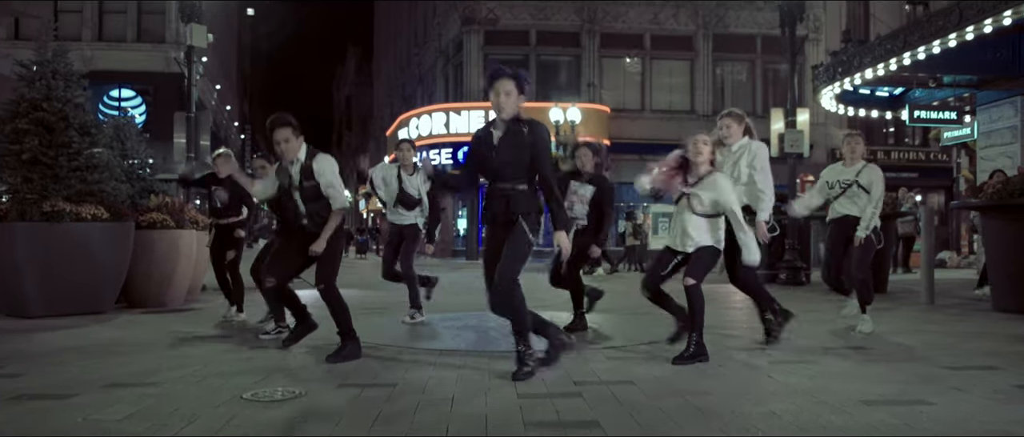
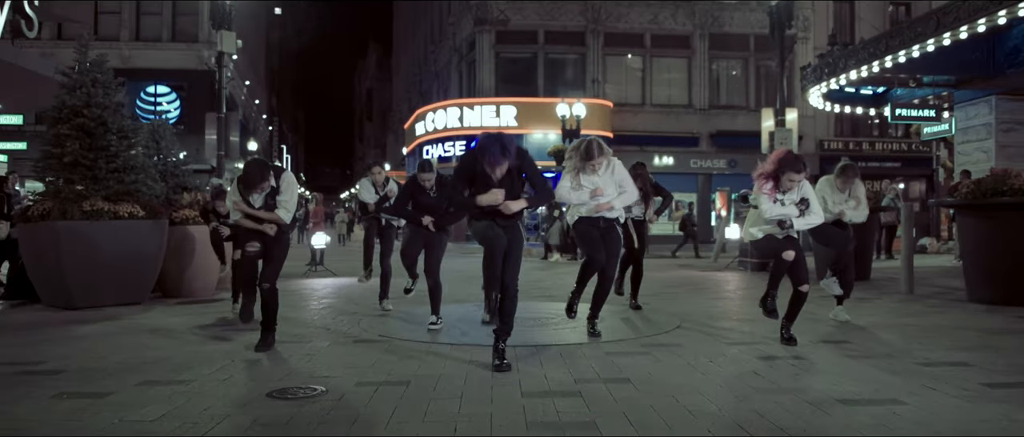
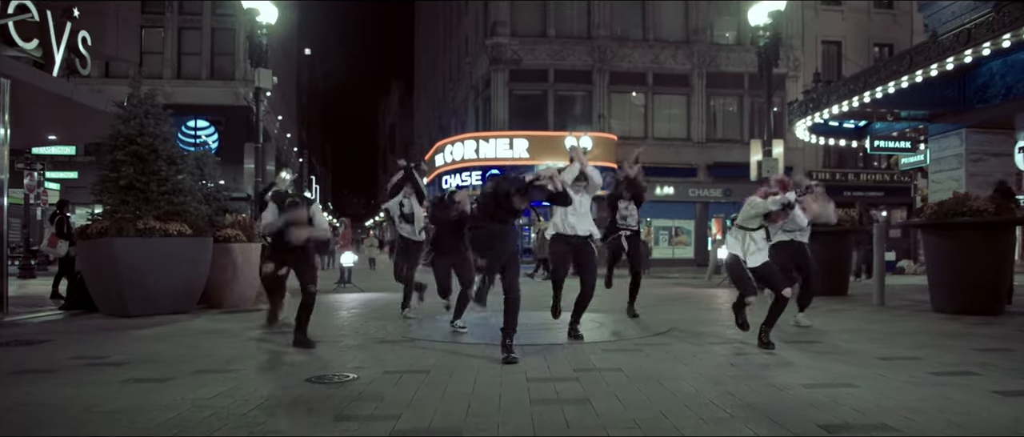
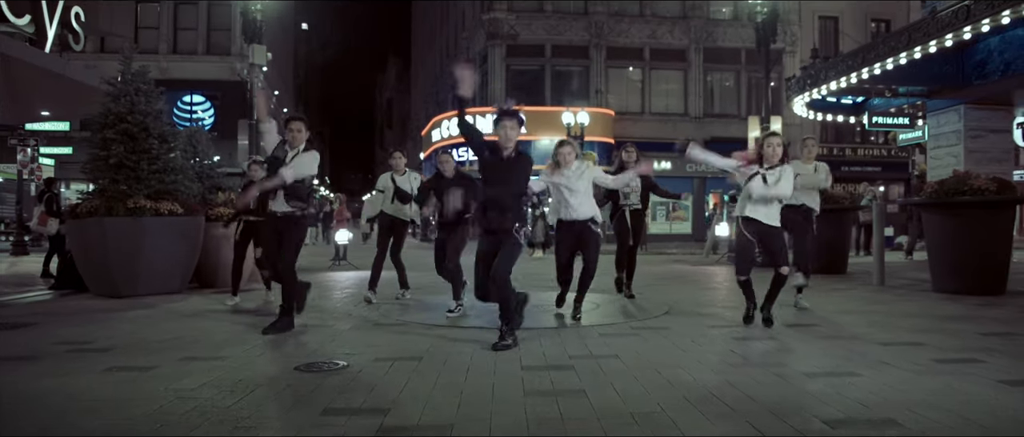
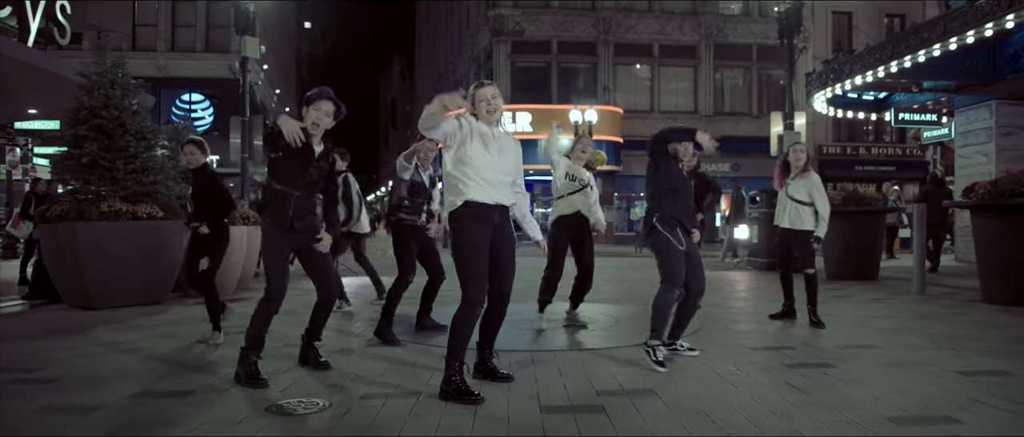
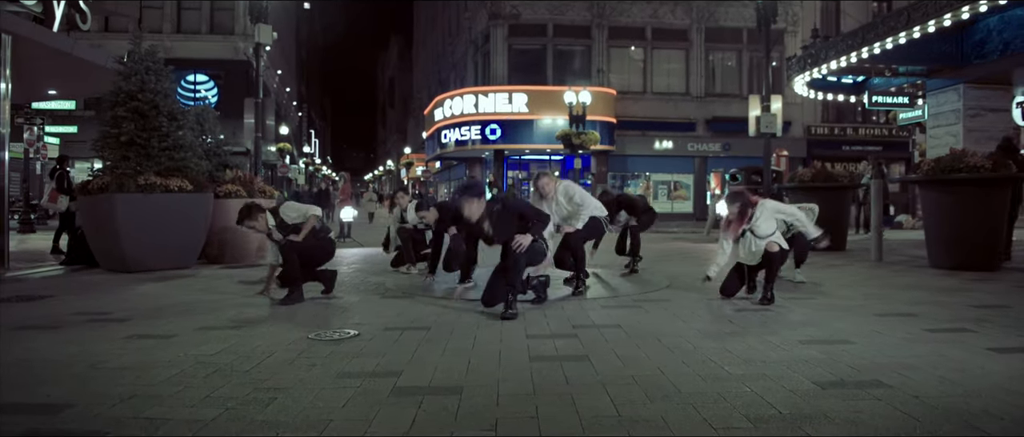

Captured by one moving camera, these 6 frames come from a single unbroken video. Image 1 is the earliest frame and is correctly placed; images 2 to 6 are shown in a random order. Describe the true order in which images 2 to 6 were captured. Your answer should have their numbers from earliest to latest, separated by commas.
2, 4, 6, 3, 5
